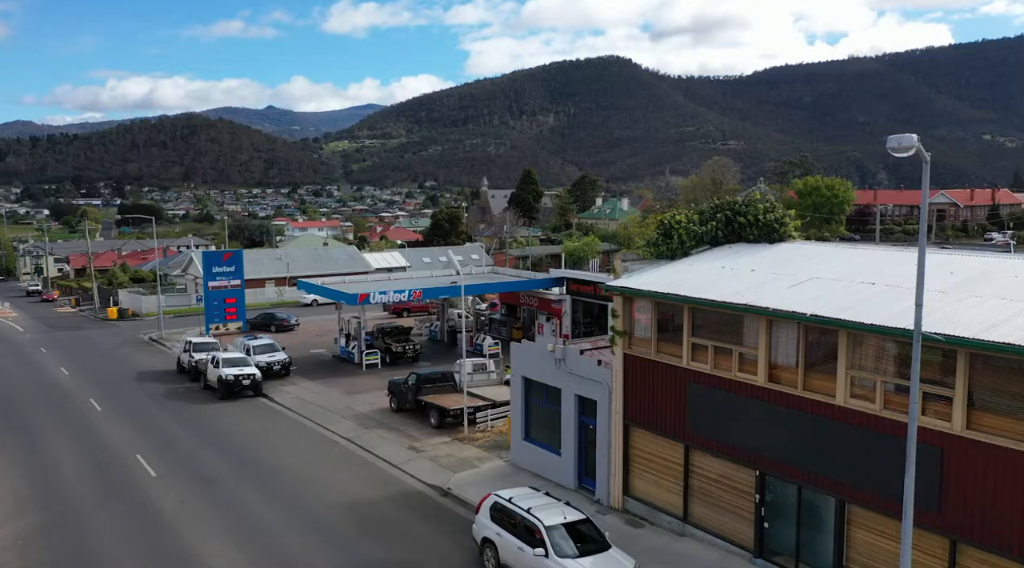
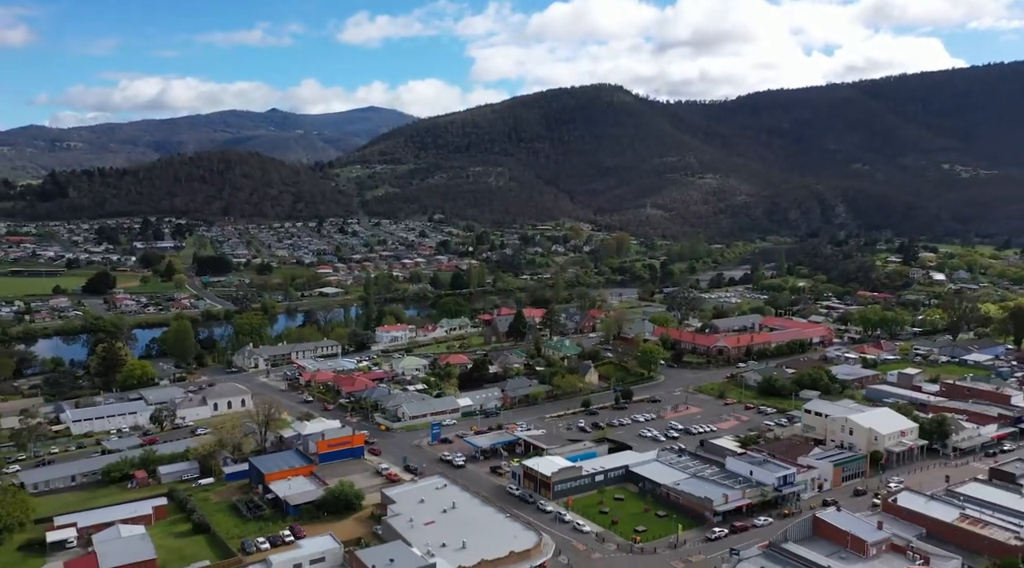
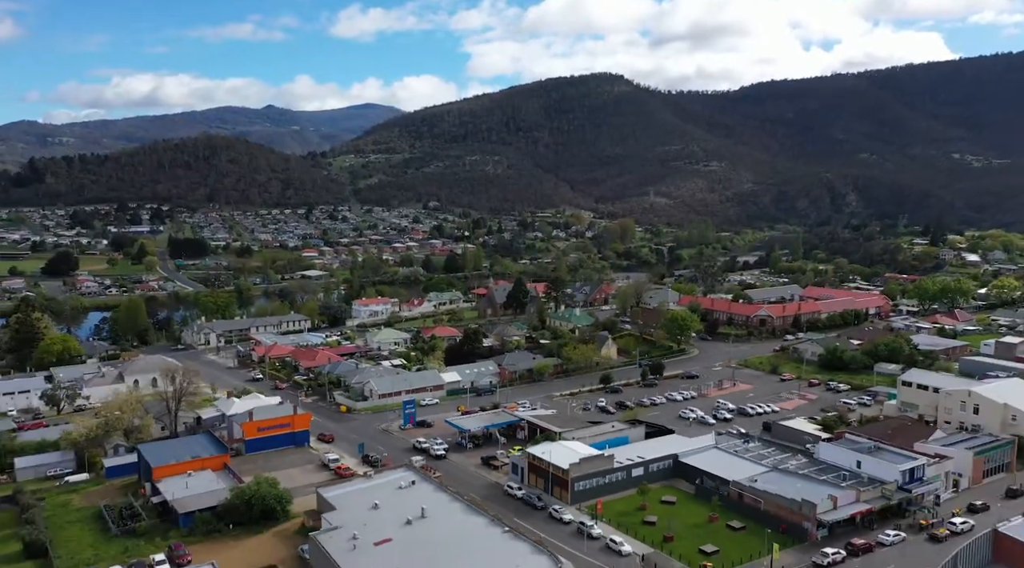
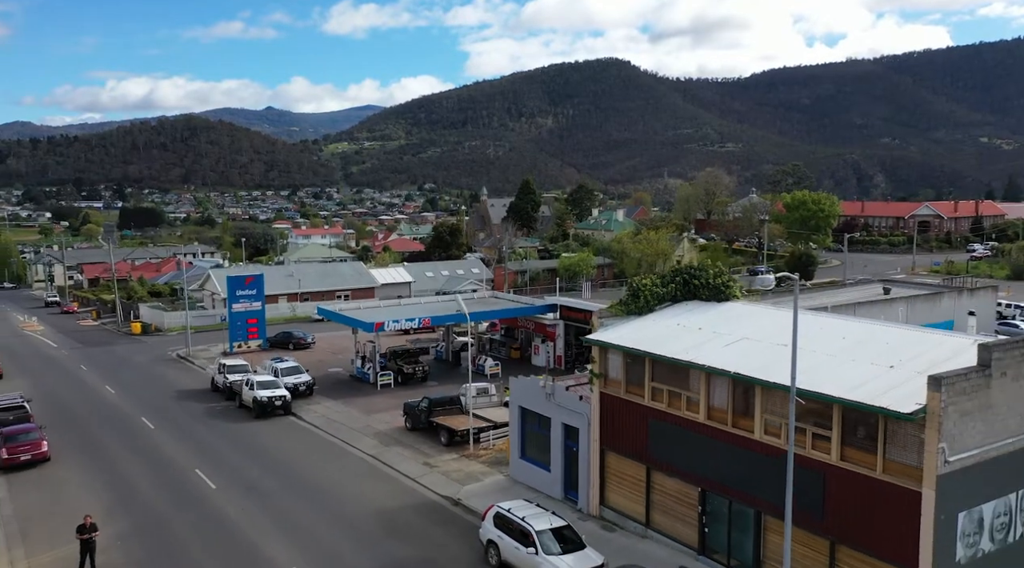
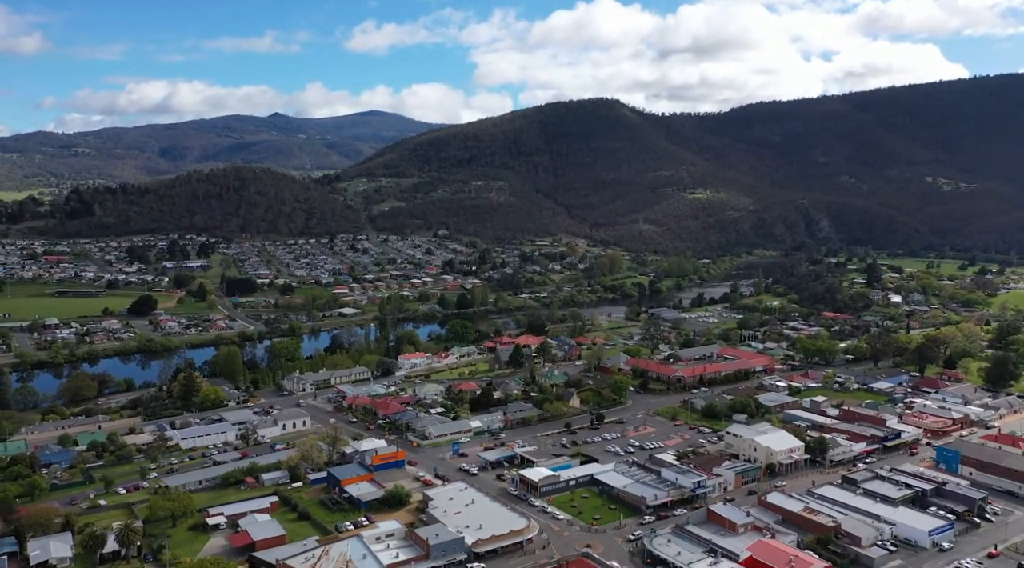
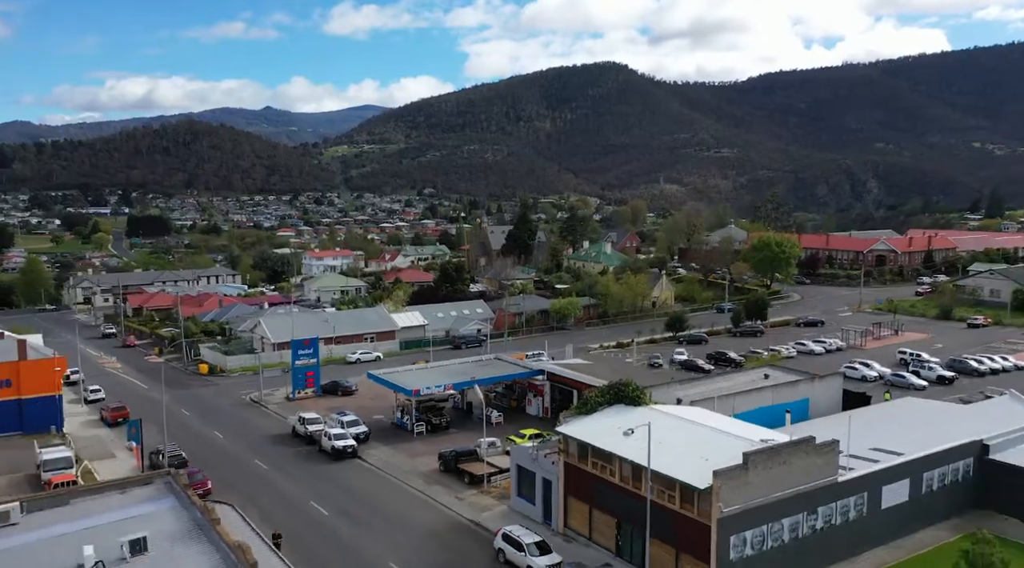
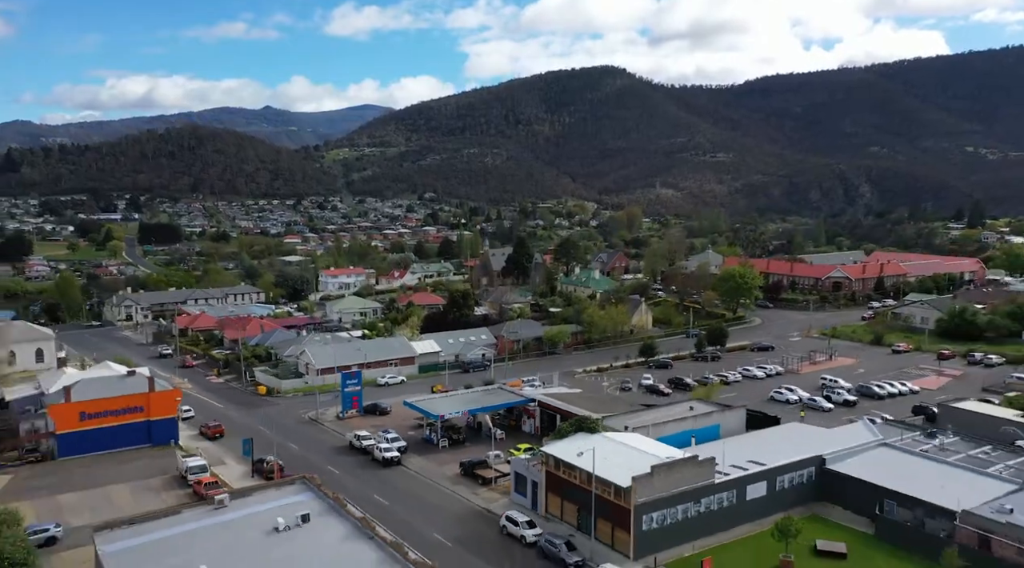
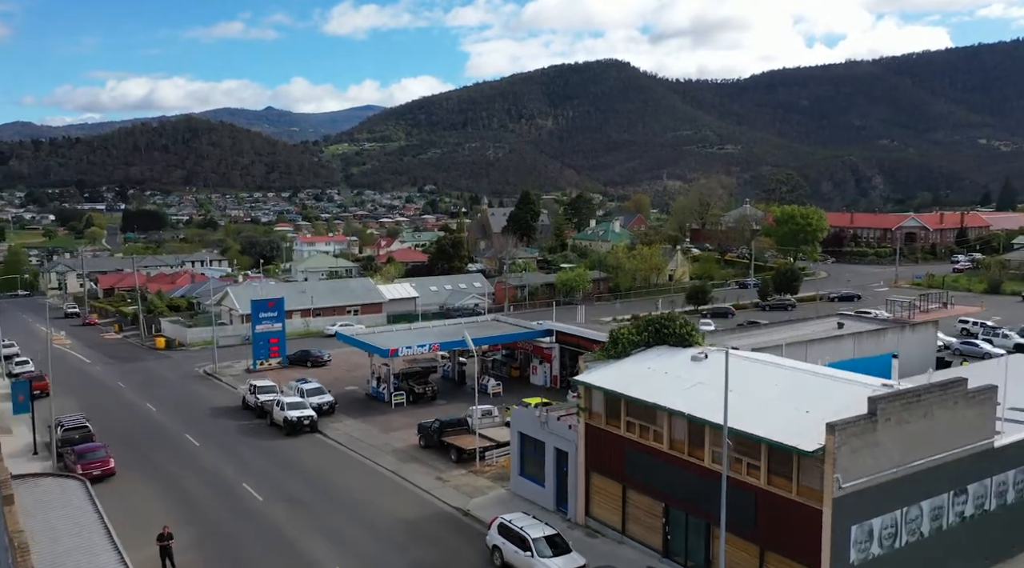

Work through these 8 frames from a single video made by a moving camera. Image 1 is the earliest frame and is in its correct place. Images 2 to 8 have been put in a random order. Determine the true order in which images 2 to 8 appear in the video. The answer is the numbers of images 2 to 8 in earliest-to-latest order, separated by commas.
4, 8, 6, 7, 3, 2, 5
